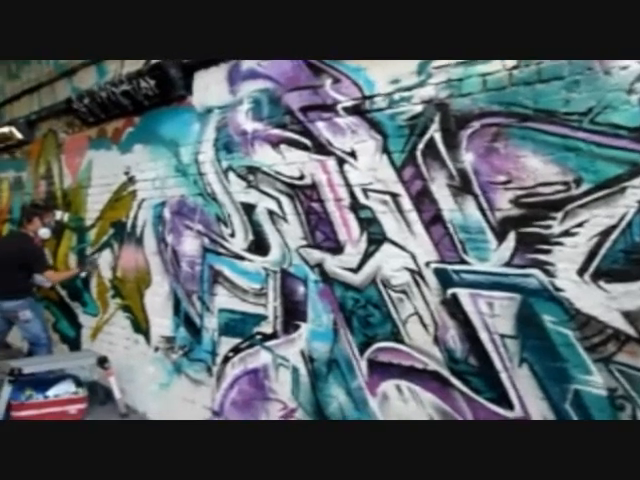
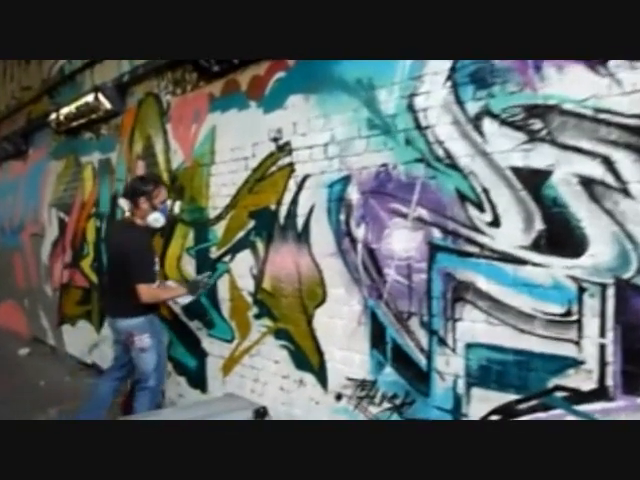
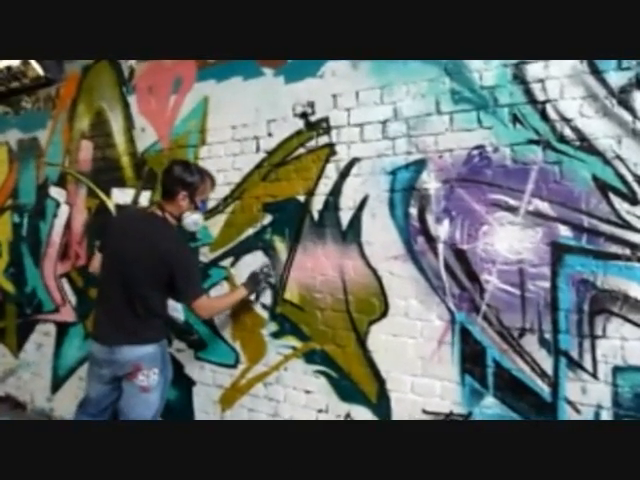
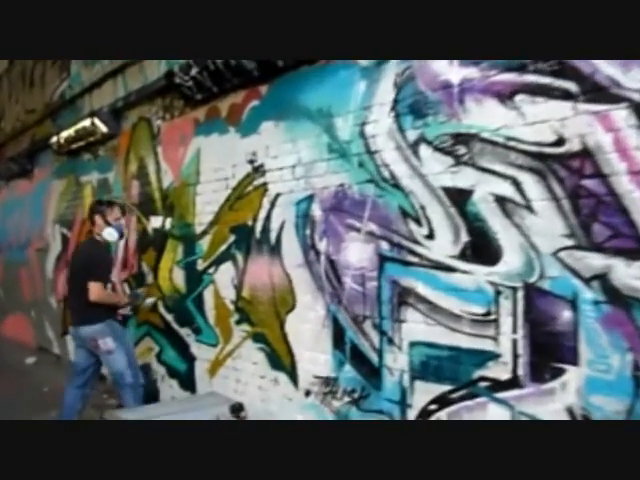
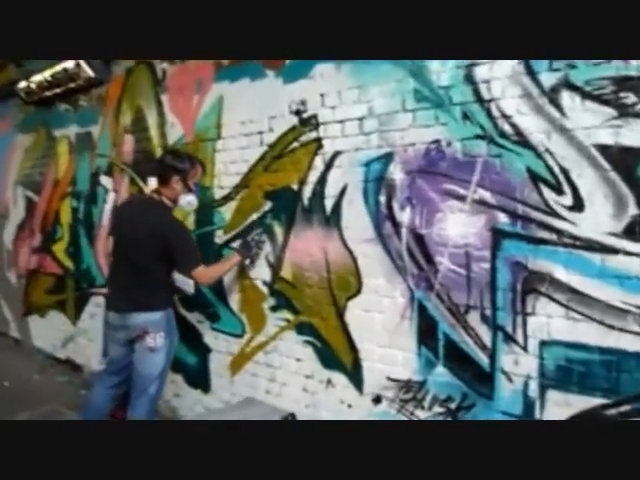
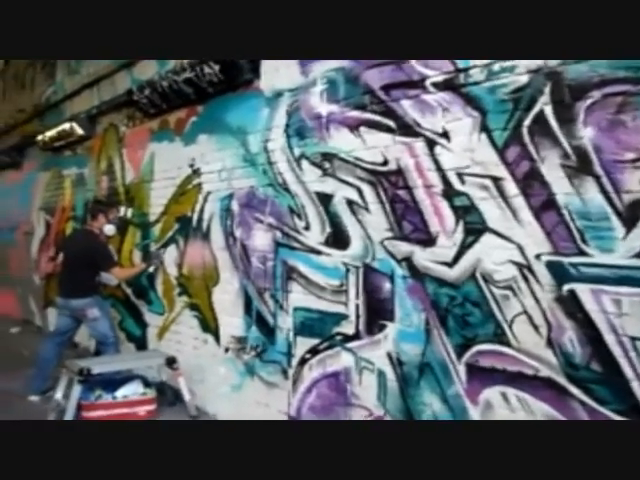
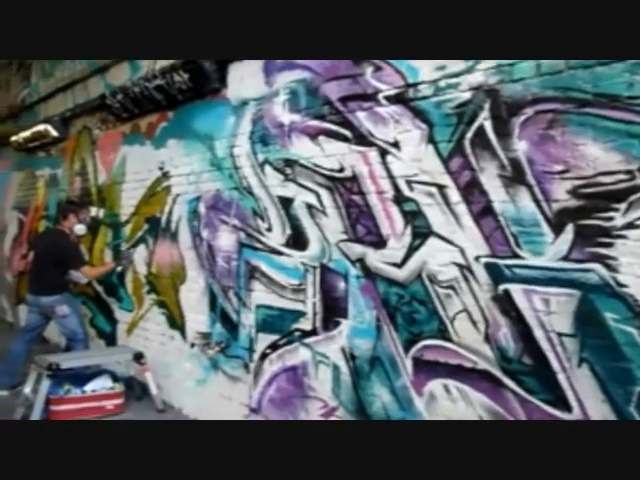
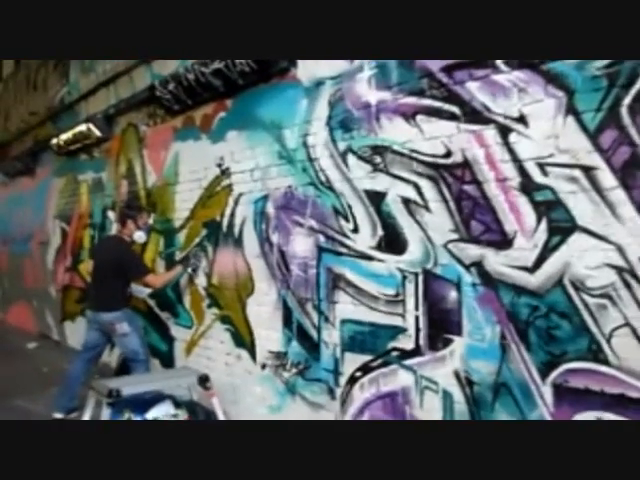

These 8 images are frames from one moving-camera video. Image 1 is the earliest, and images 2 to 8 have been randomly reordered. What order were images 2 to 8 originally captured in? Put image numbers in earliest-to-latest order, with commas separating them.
7, 6, 8, 4, 2, 5, 3
